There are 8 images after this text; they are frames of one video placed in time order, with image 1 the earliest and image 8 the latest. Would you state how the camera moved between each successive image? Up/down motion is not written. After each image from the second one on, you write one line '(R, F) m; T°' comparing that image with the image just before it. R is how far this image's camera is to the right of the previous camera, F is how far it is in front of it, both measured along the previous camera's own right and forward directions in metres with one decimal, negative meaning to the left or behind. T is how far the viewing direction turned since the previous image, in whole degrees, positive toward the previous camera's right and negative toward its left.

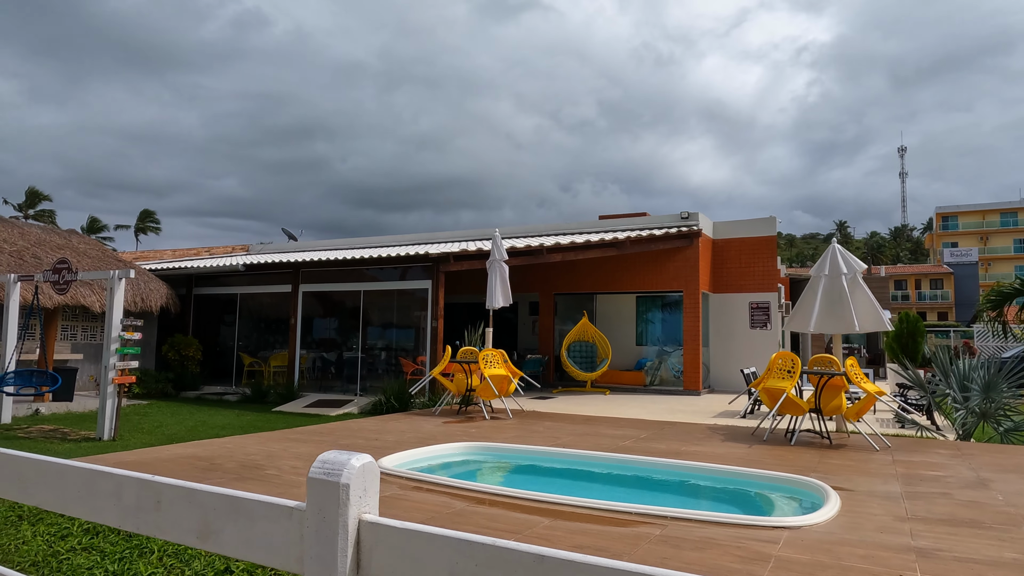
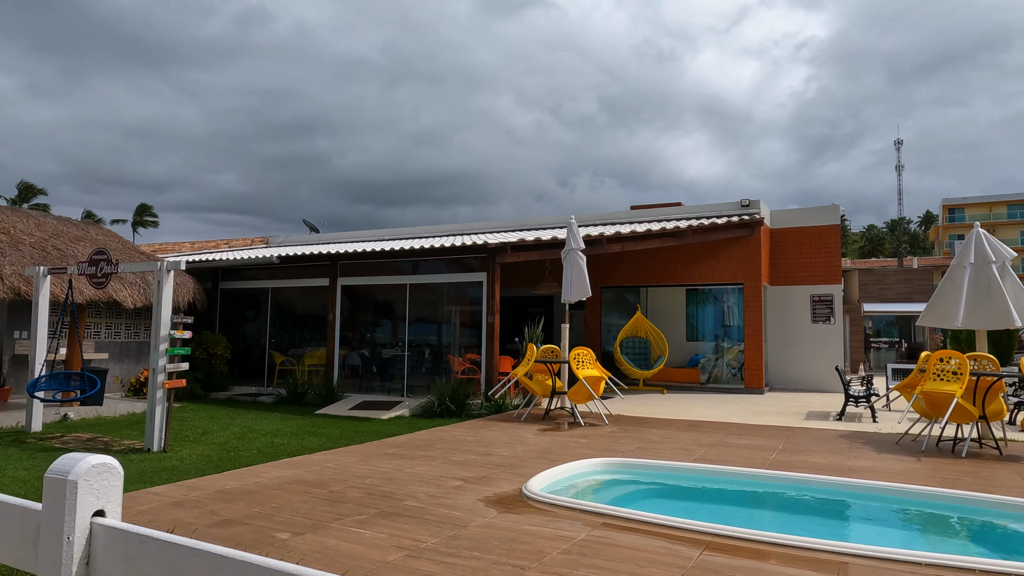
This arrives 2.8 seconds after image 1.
(-1.0, +0.8) m; 0°
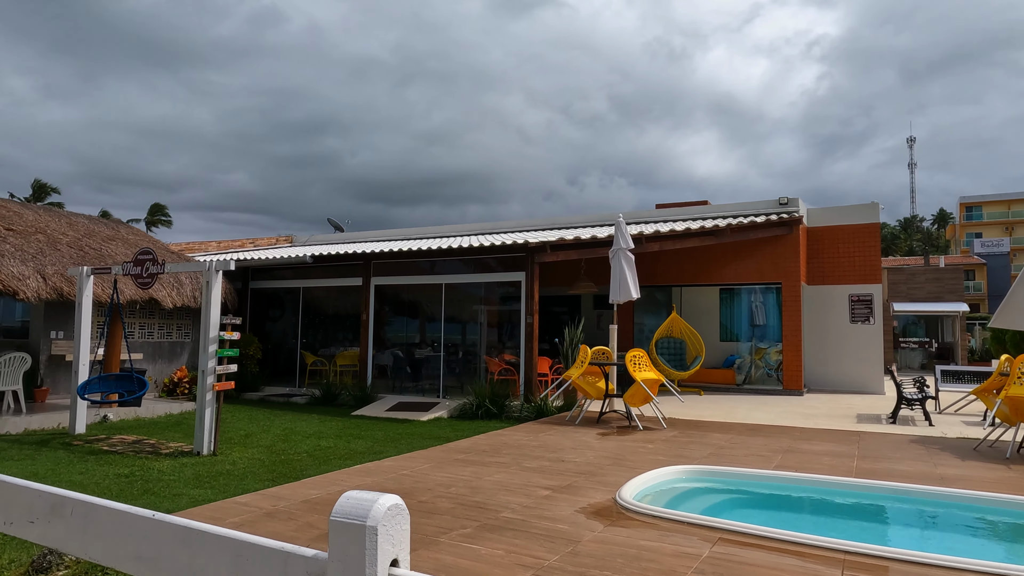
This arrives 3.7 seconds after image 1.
(-0.4, +0.1) m; -1°
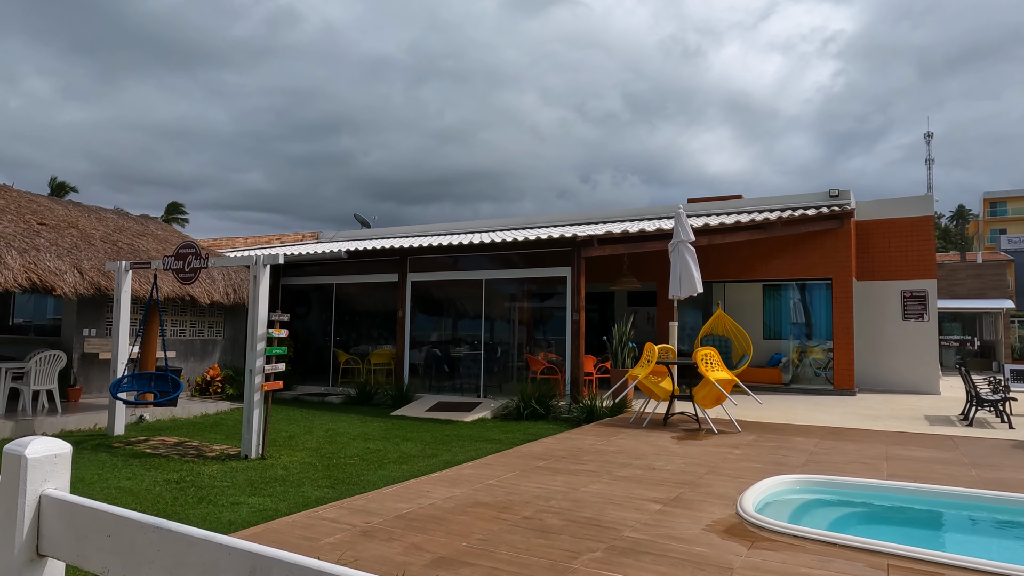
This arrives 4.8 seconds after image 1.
(-0.5, +0.4) m; -1°
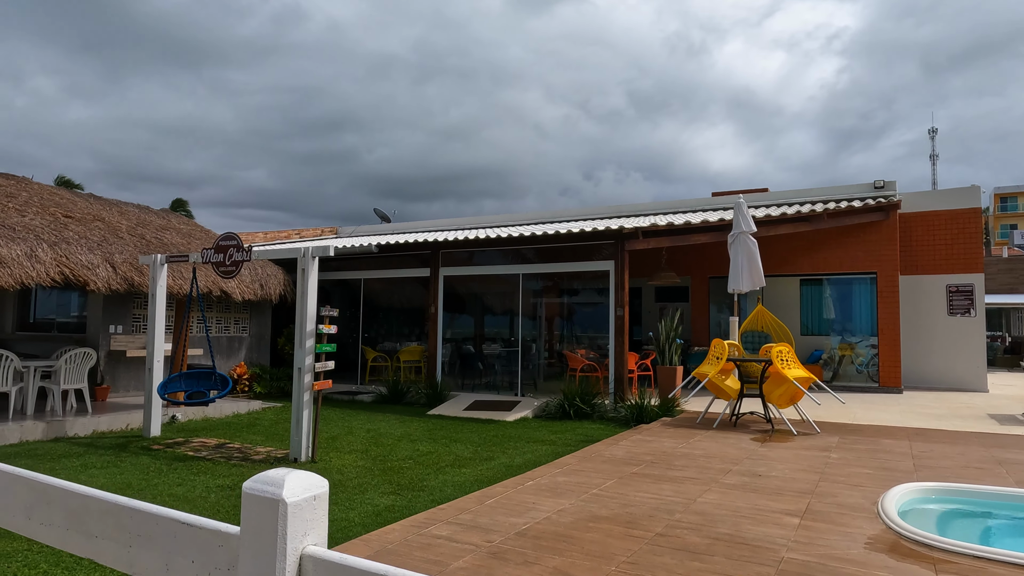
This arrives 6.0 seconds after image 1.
(-0.5, +0.3) m; 0°
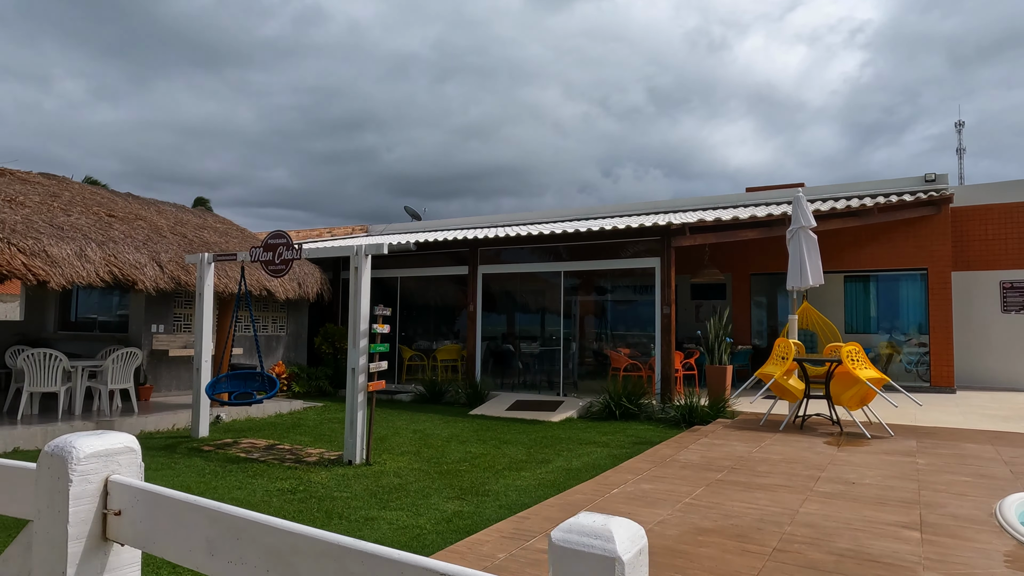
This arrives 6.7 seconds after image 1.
(-0.3, +0.2) m; -2°
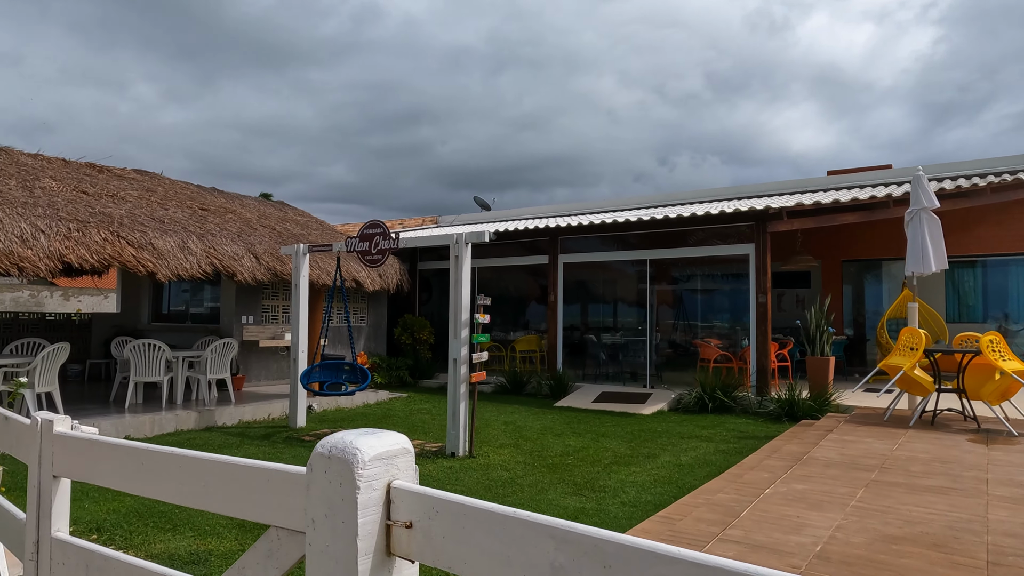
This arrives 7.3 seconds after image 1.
(-0.4, +0.2) m; -5°
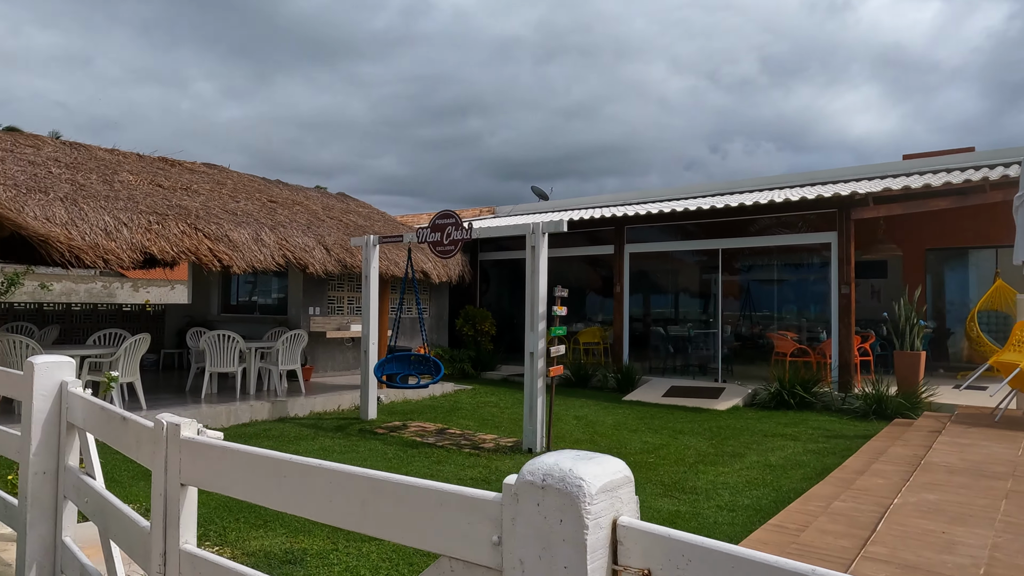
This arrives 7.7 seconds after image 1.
(-0.2, +0.2) m; -4°
